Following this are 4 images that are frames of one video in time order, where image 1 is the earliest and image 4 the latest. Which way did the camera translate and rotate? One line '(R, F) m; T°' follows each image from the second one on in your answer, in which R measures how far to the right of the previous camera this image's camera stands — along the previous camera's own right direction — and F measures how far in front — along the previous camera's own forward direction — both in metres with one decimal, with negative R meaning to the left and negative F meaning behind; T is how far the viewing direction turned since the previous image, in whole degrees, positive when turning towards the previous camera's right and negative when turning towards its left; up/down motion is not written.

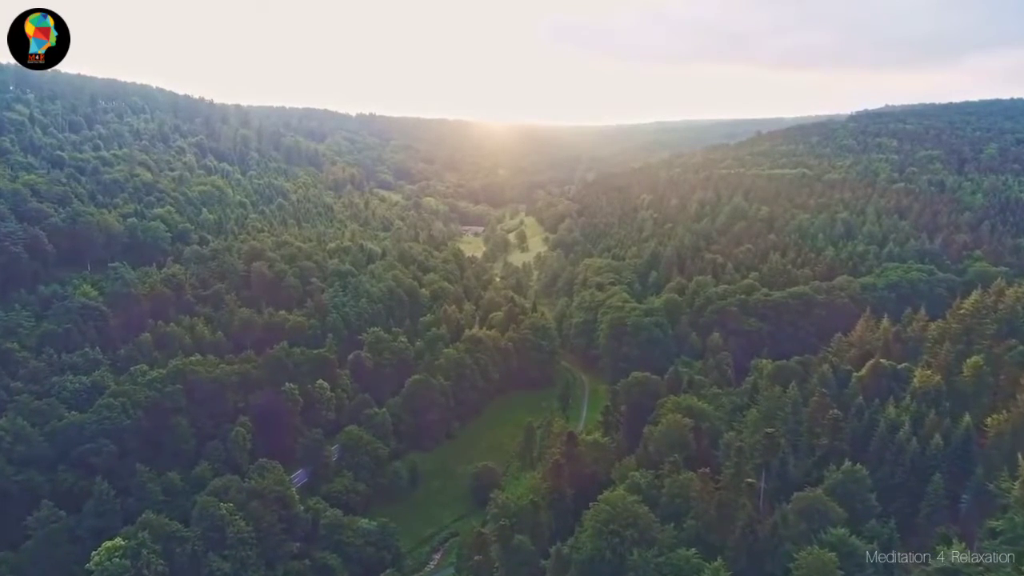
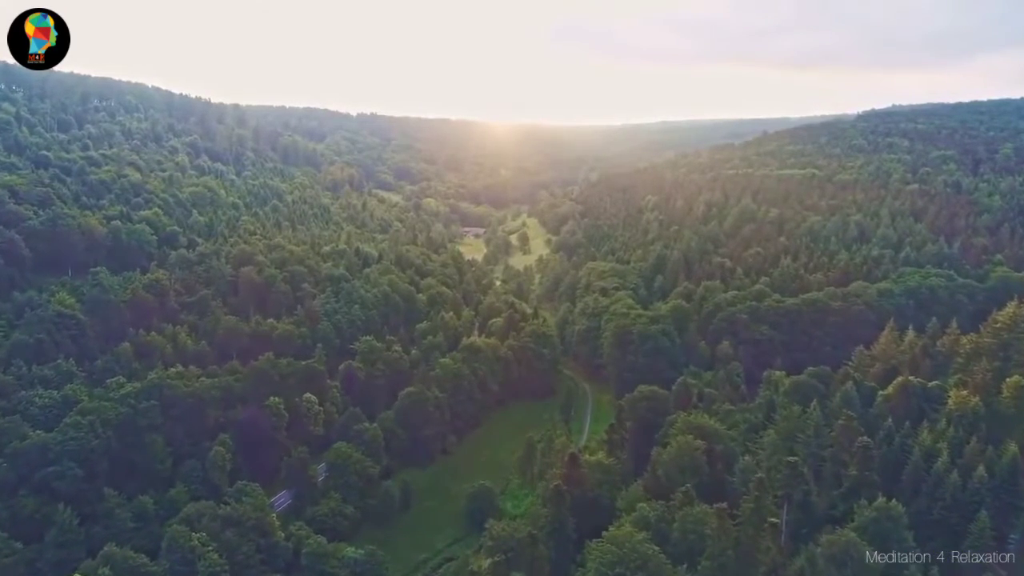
(+0.4, +4.4) m; 0°
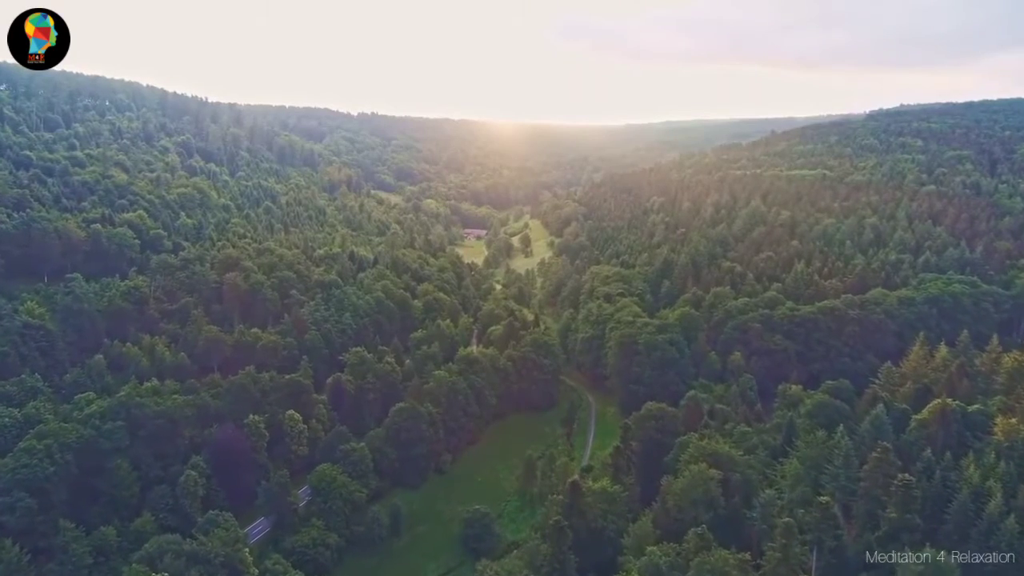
(+0.5, +5.0) m; 0°
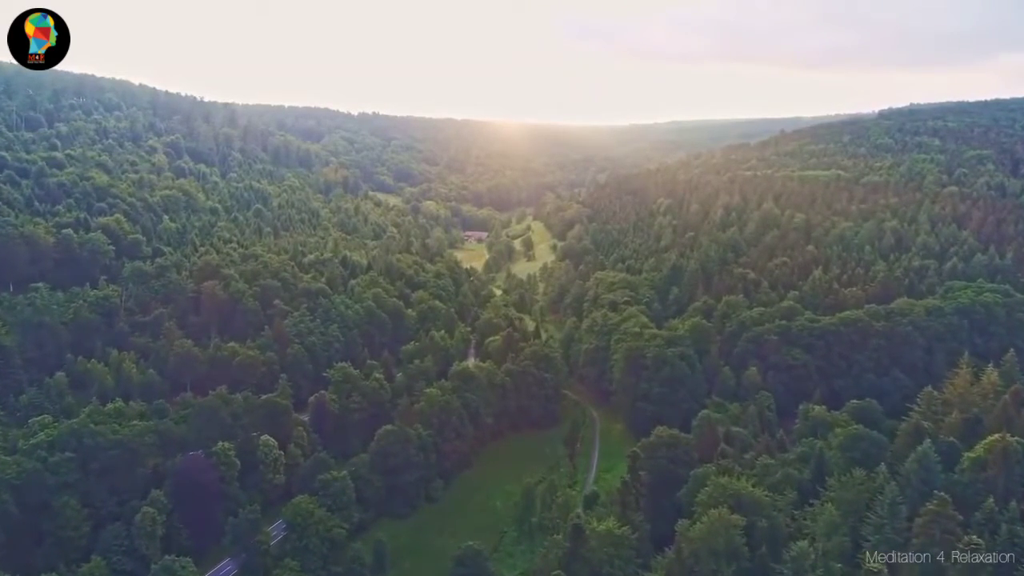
(+0.7, +6.2) m; 0°
